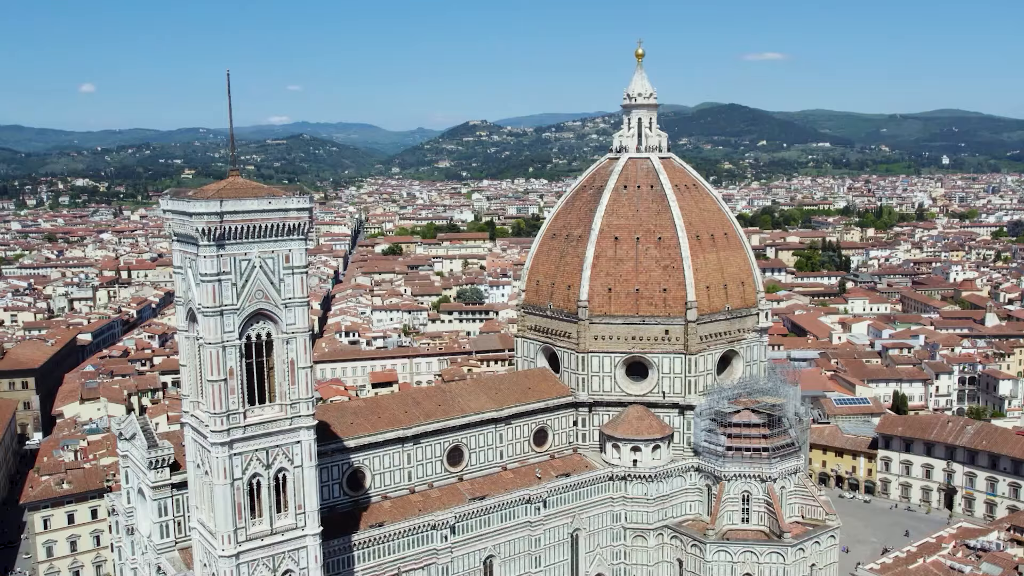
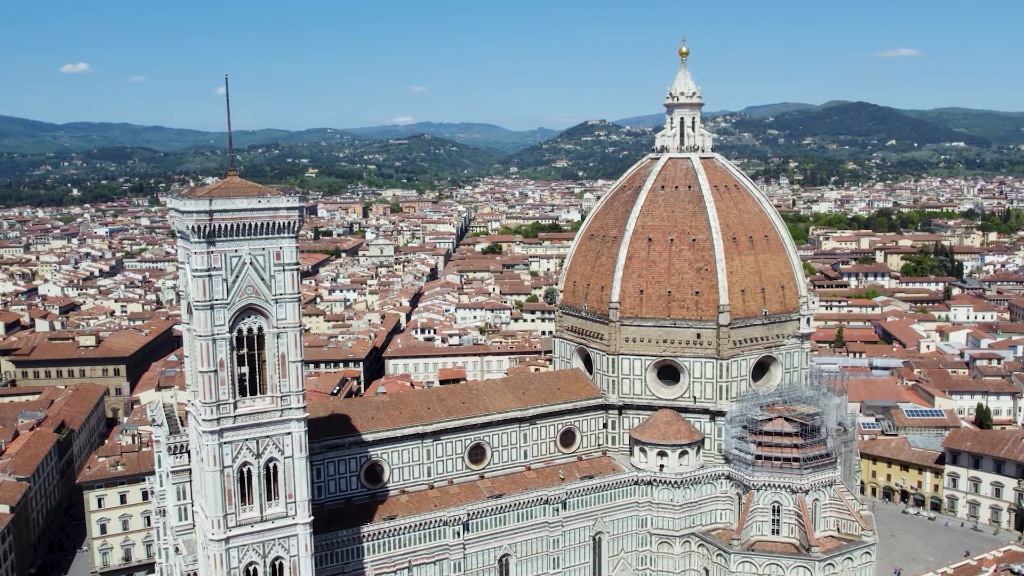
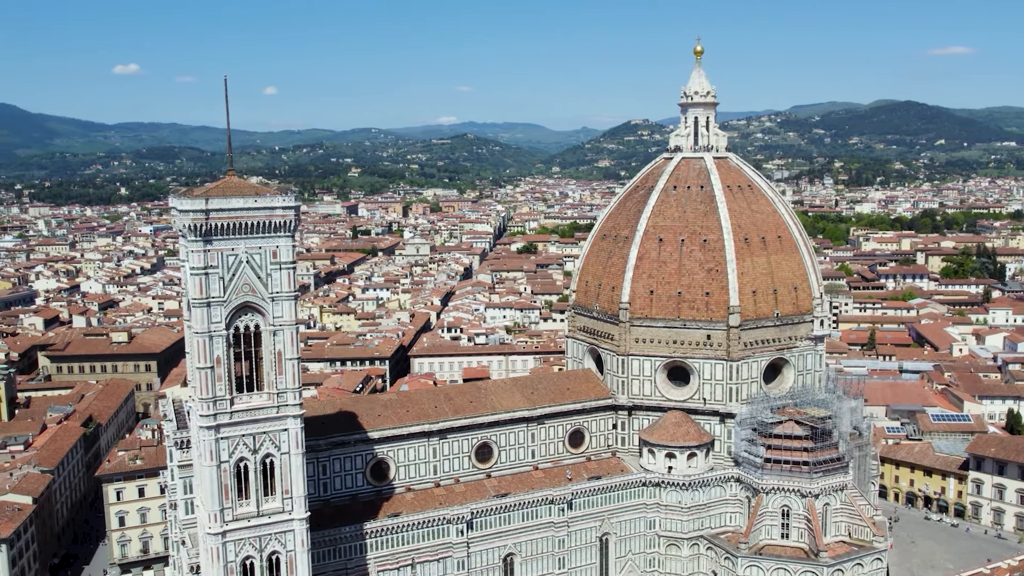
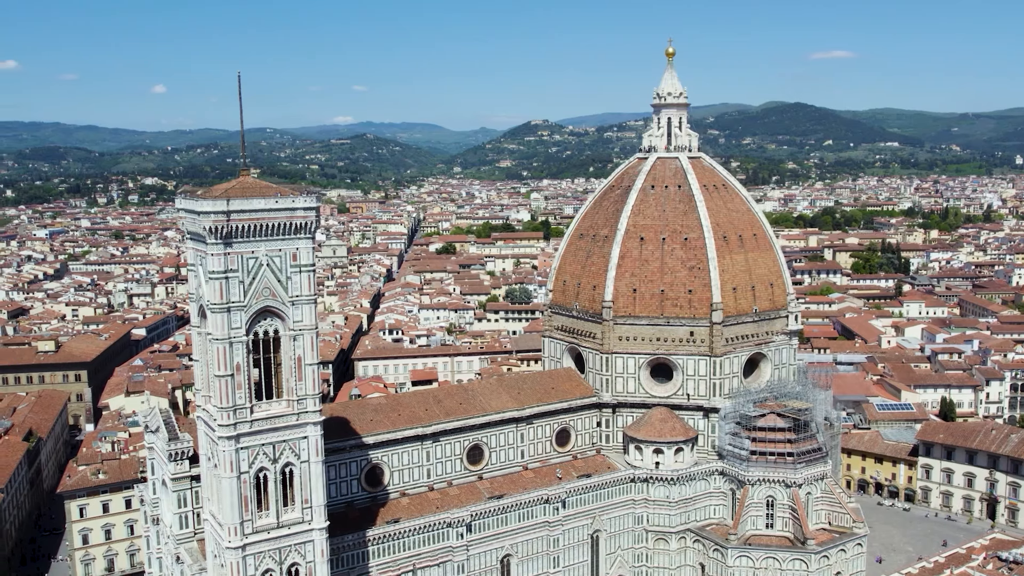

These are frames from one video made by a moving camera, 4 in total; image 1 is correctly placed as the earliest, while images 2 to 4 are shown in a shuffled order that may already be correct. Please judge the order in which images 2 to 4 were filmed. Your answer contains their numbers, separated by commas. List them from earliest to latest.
4, 2, 3
